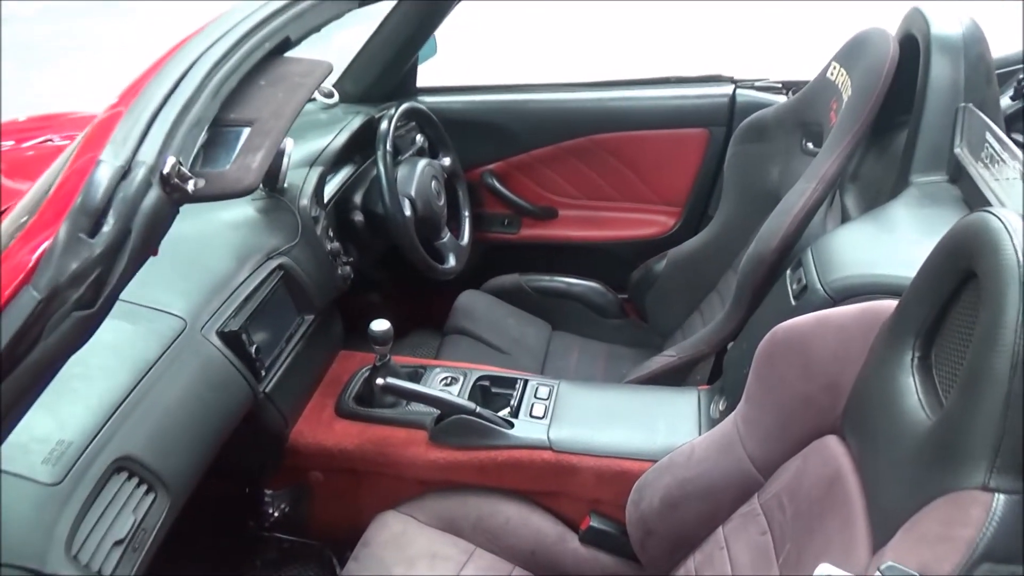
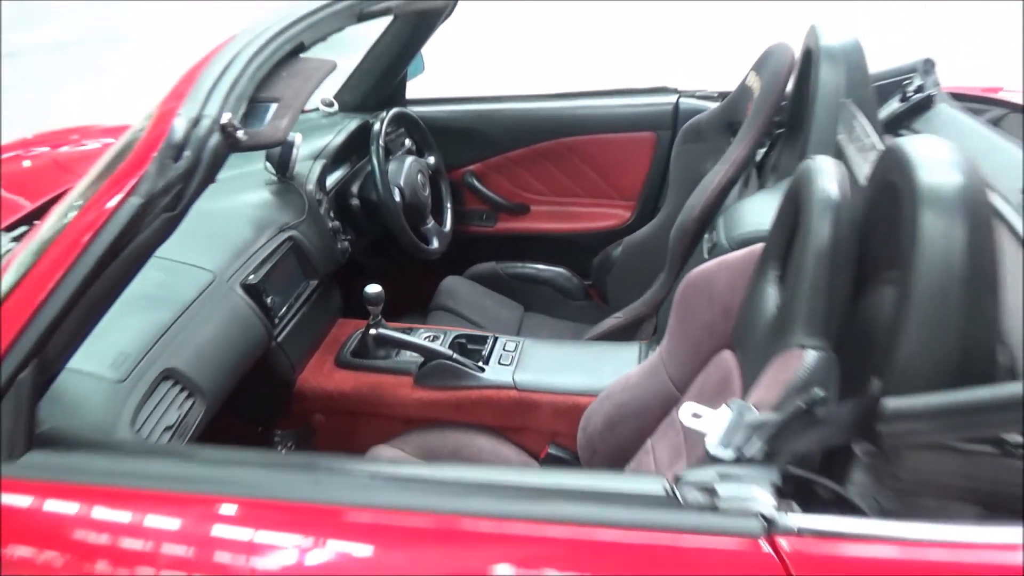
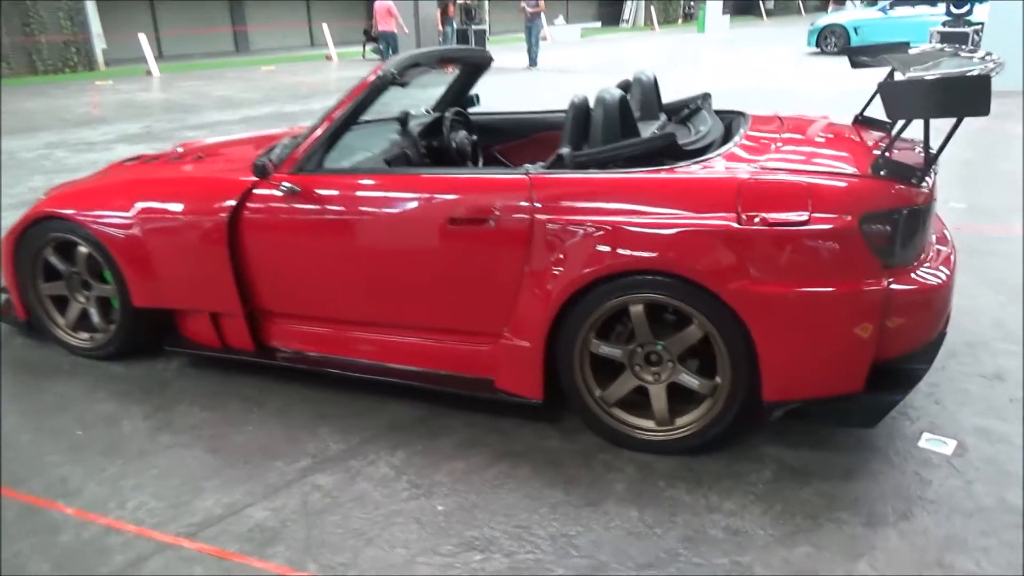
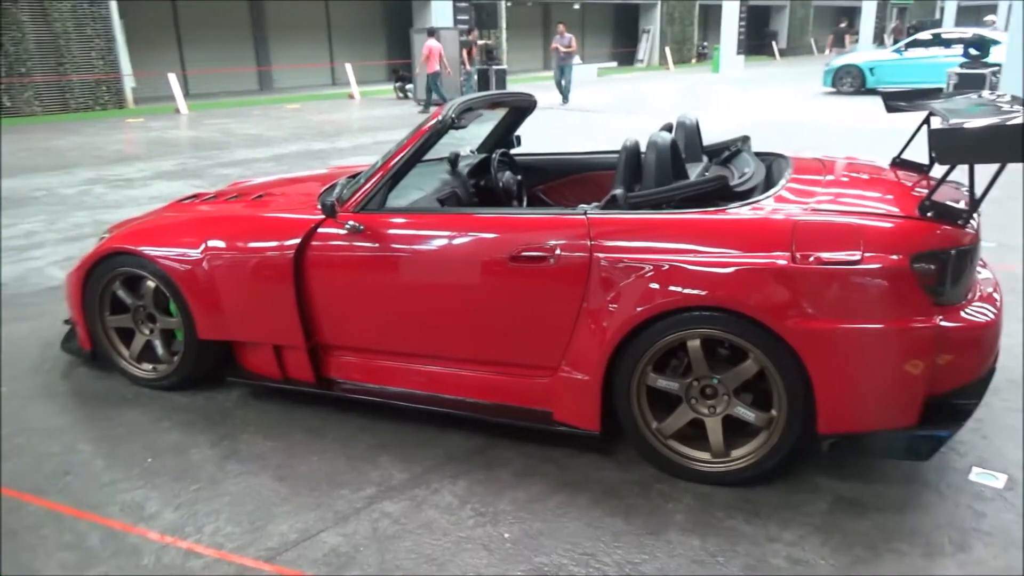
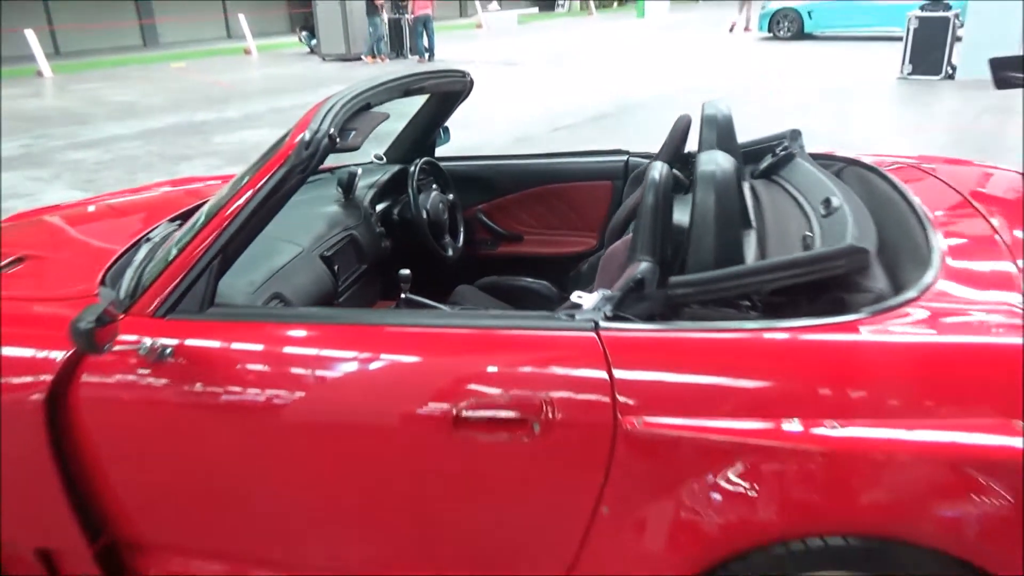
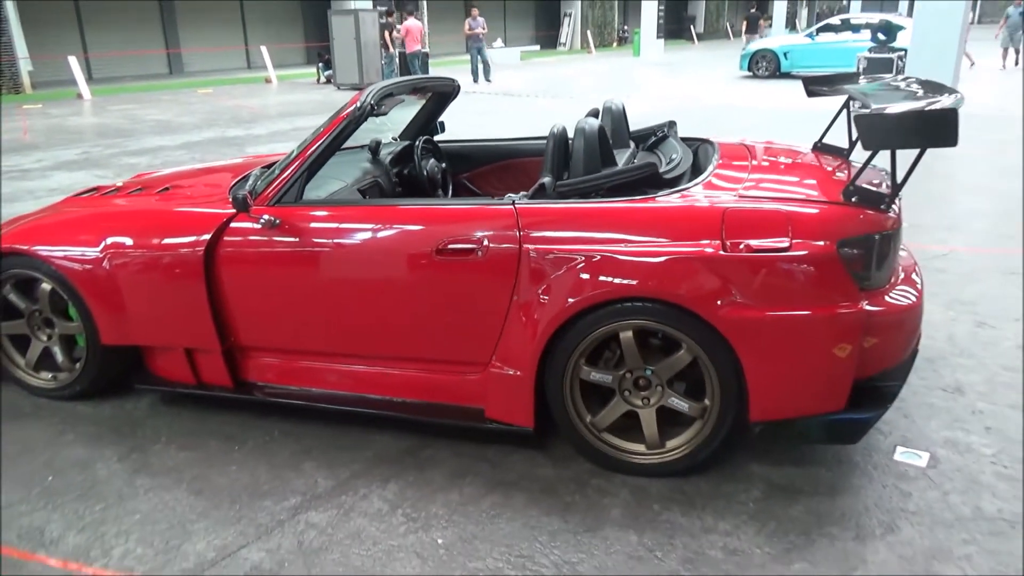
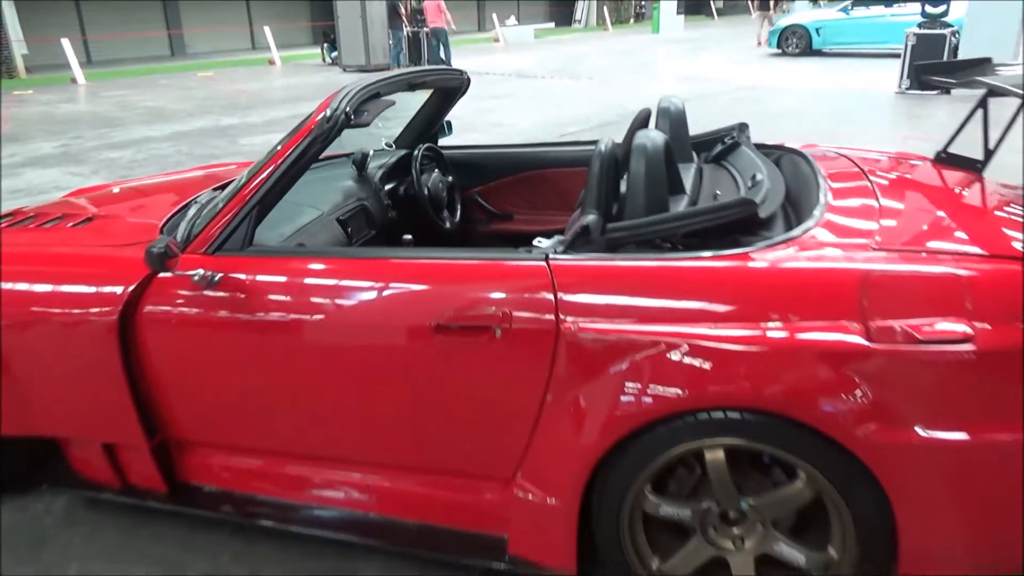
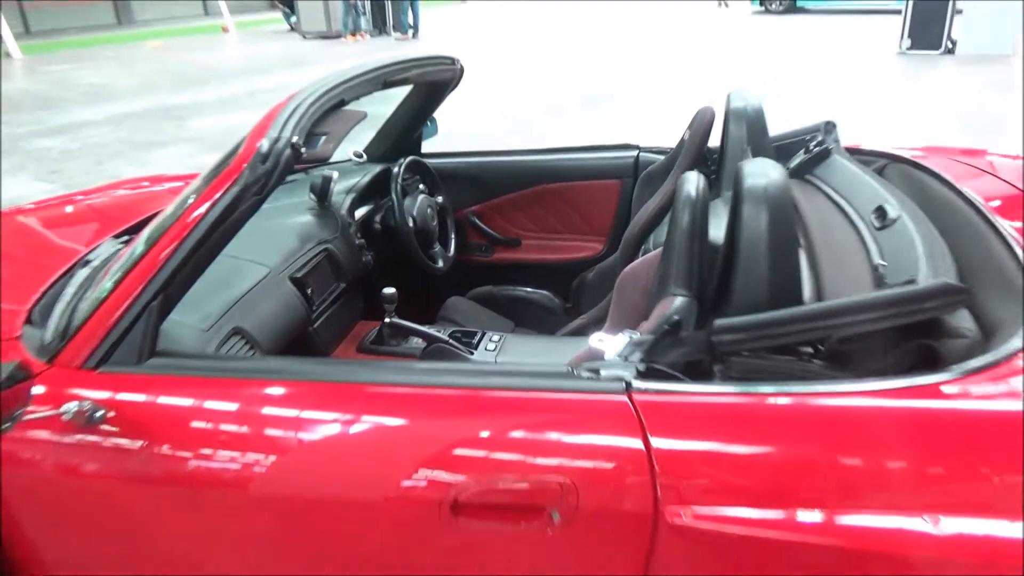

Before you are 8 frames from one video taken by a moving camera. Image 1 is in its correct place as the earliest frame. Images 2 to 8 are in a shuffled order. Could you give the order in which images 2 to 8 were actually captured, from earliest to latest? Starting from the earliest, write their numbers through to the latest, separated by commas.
2, 8, 5, 7, 6, 4, 3
